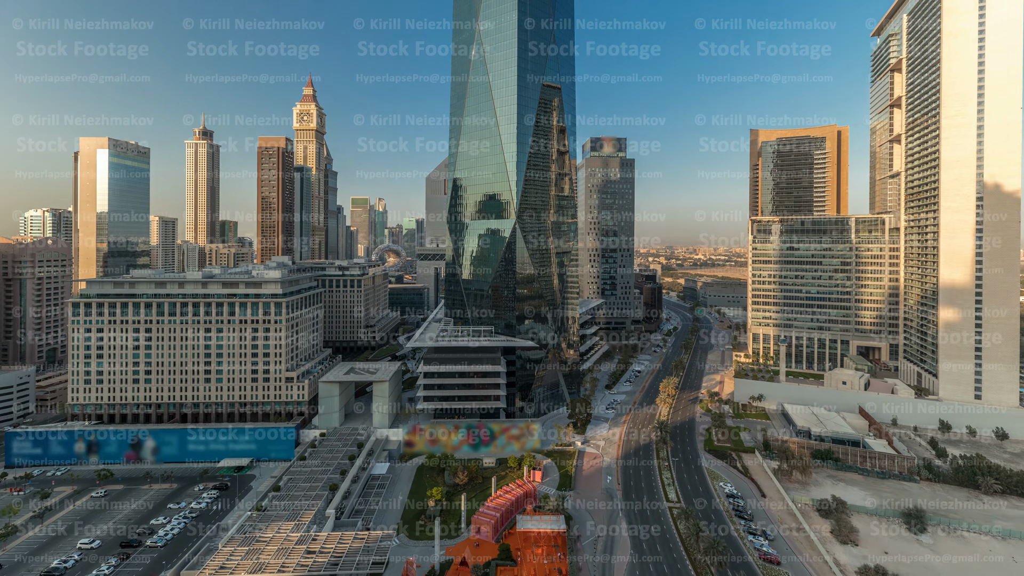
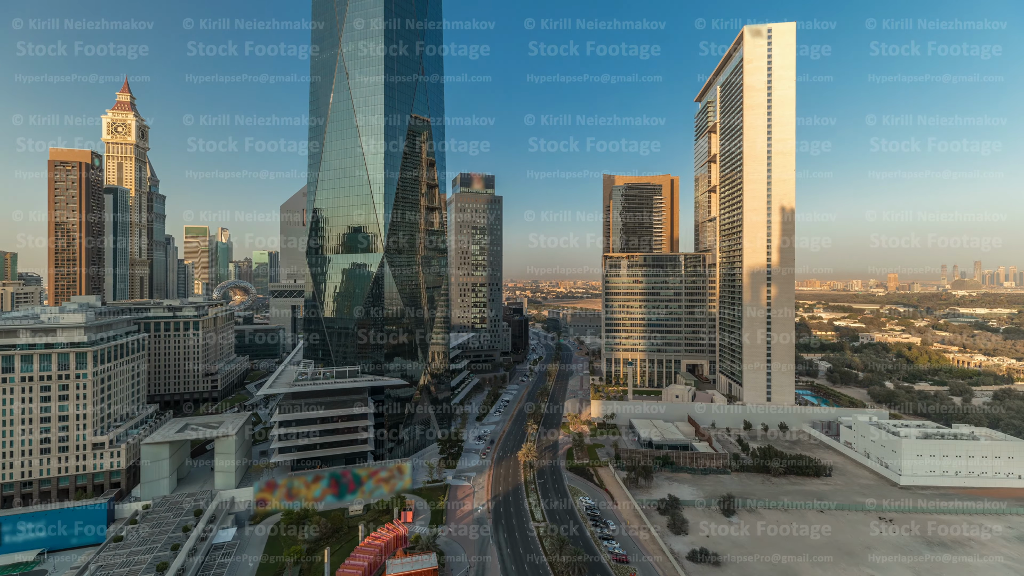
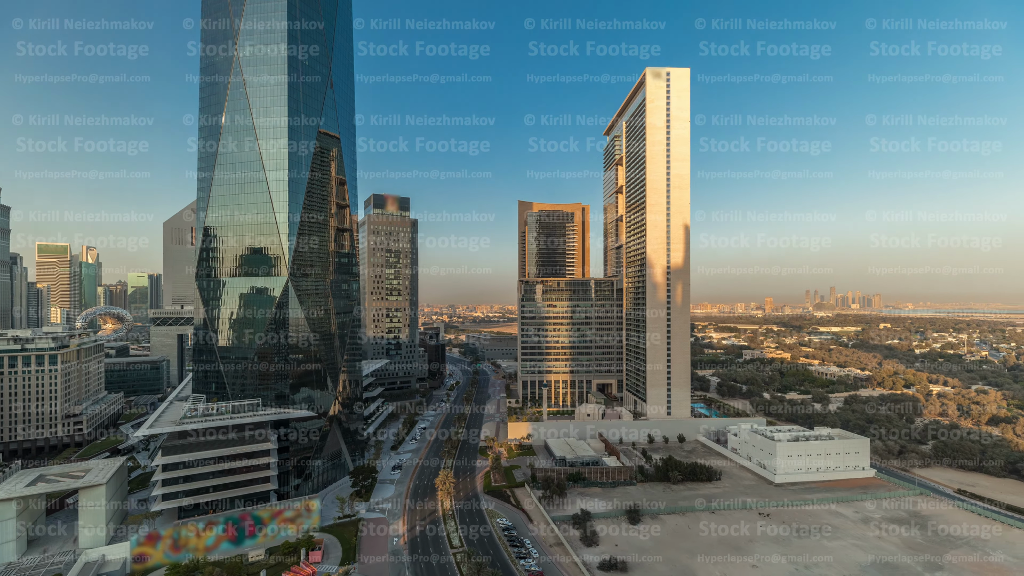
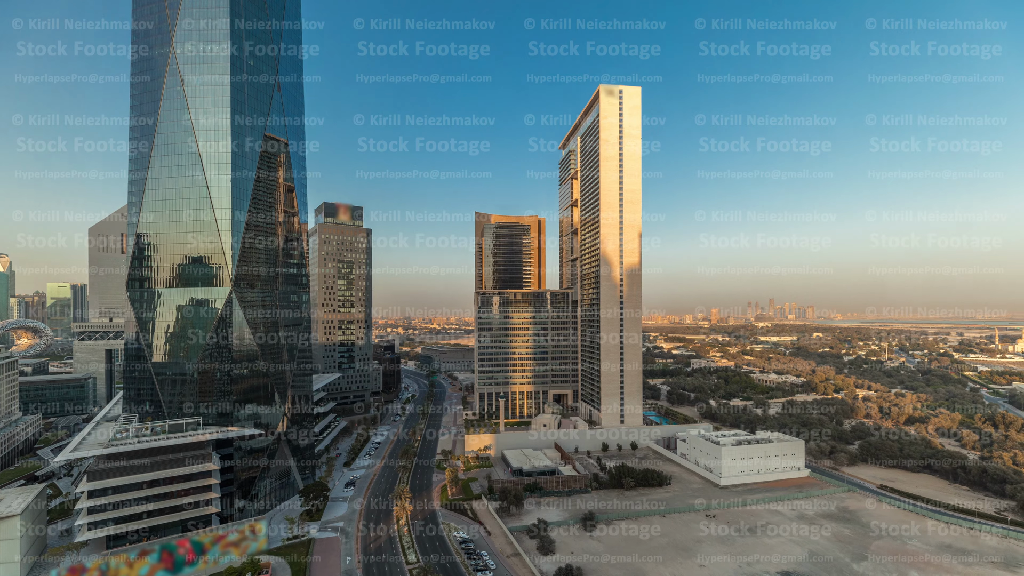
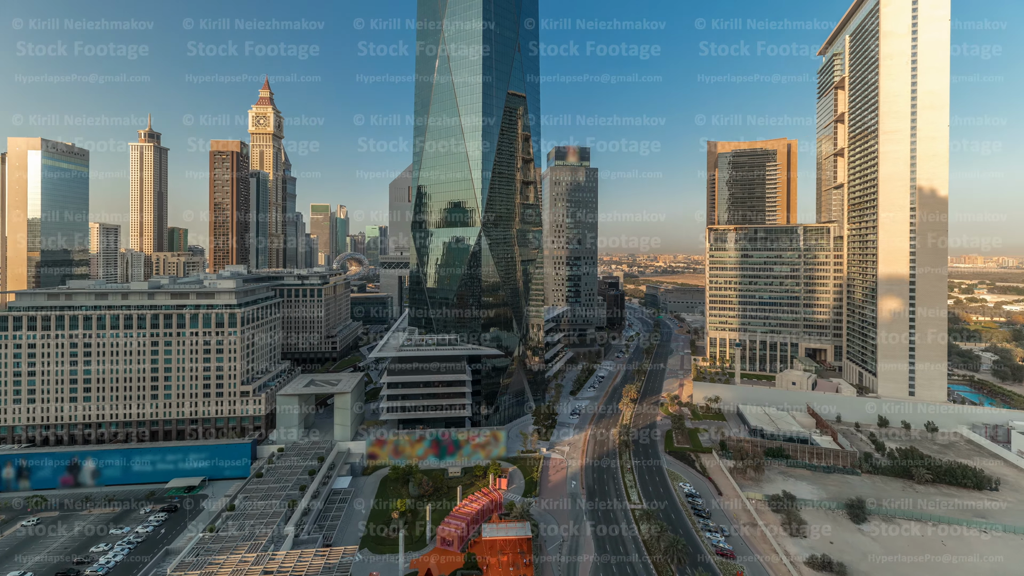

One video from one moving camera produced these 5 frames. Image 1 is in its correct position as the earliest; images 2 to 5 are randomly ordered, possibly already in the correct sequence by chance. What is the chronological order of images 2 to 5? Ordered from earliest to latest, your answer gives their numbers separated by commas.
5, 2, 3, 4
